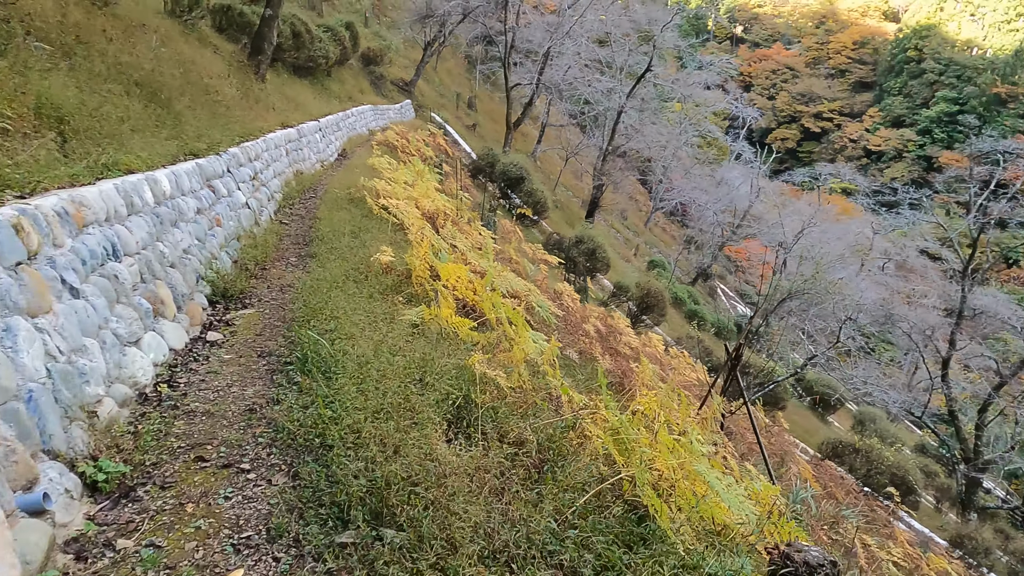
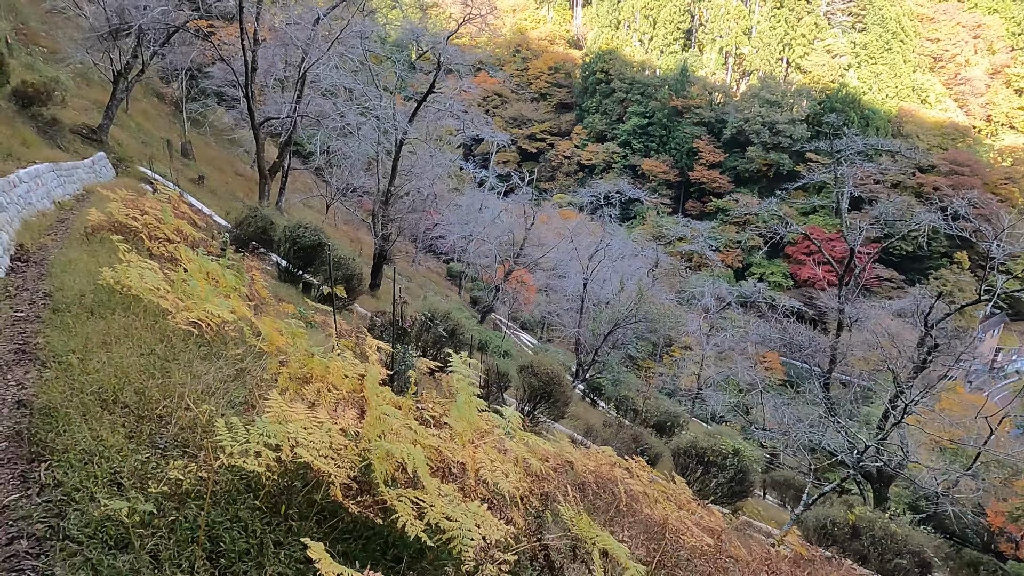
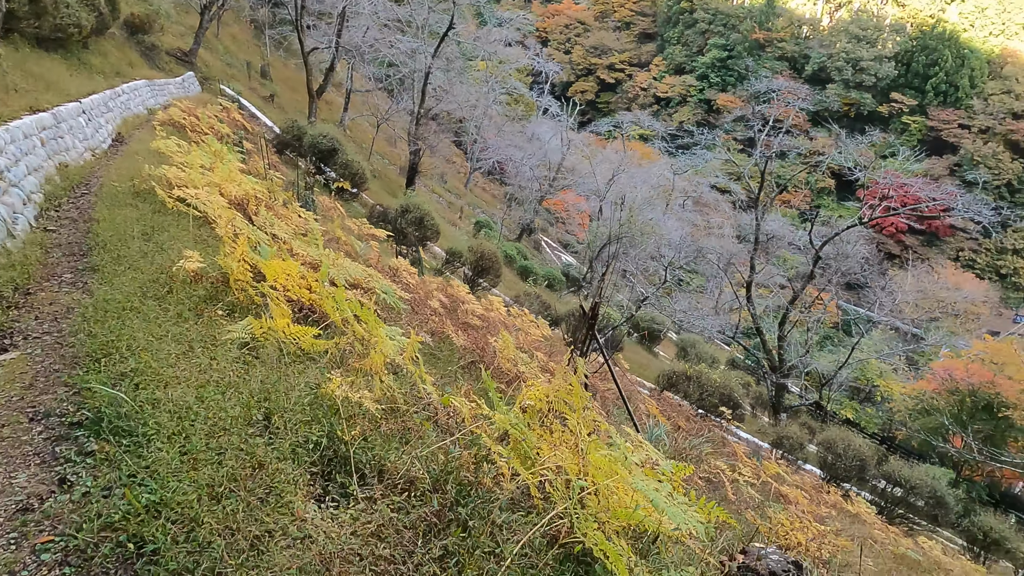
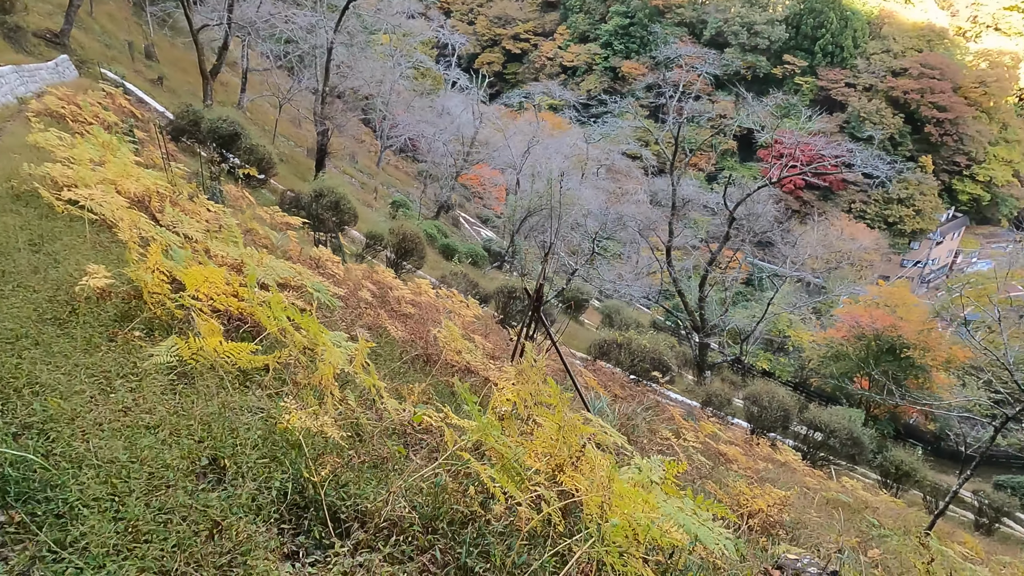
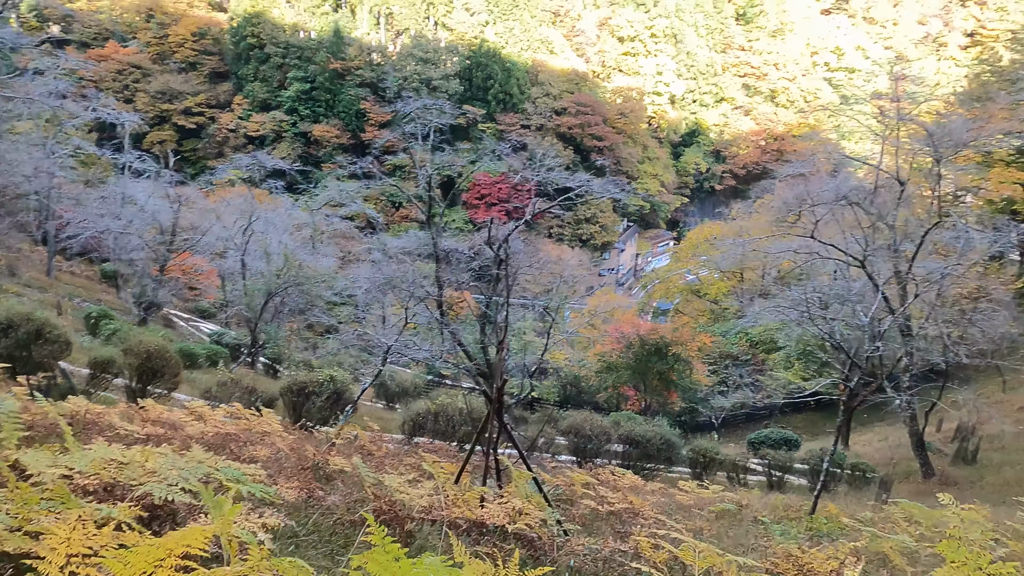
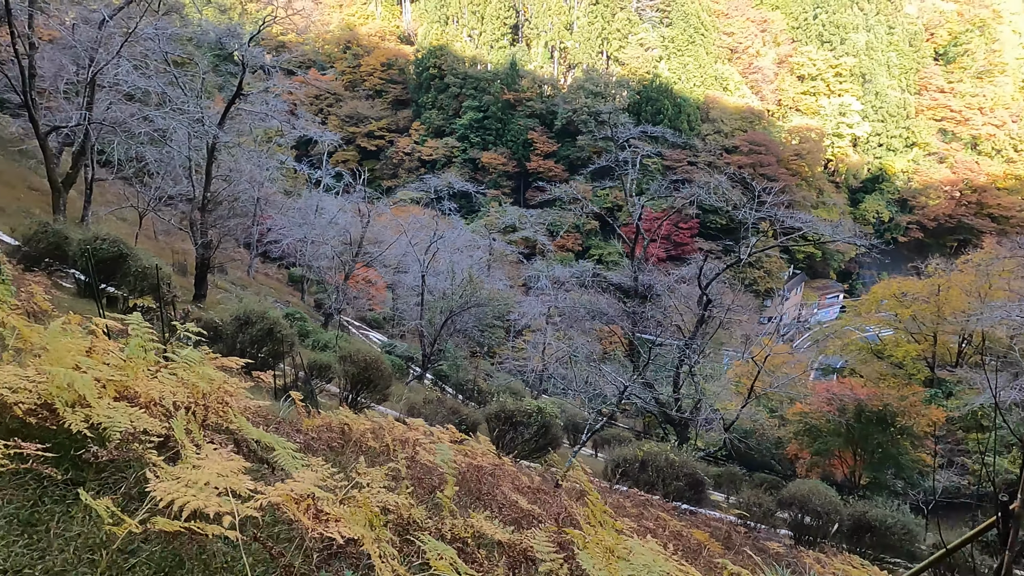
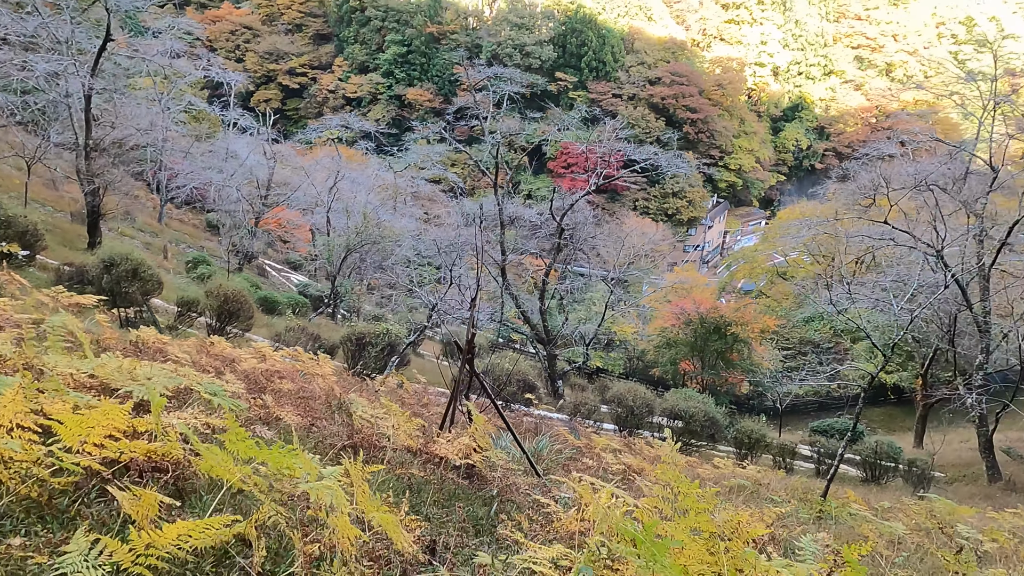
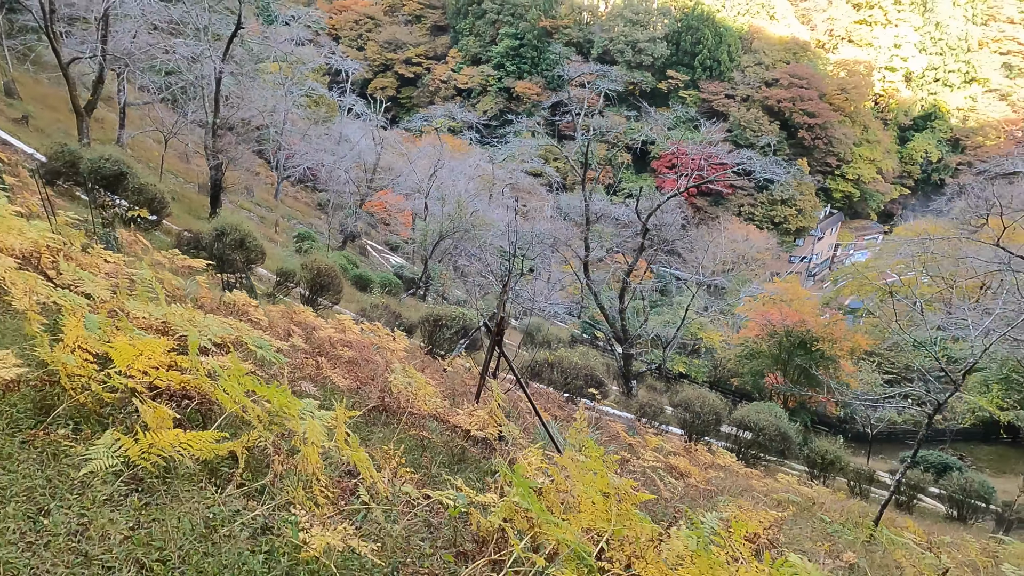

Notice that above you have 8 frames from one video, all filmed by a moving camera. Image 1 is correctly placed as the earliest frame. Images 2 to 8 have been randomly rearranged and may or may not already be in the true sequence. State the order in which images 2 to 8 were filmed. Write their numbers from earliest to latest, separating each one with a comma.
3, 4, 8, 7, 5, 6, 2
